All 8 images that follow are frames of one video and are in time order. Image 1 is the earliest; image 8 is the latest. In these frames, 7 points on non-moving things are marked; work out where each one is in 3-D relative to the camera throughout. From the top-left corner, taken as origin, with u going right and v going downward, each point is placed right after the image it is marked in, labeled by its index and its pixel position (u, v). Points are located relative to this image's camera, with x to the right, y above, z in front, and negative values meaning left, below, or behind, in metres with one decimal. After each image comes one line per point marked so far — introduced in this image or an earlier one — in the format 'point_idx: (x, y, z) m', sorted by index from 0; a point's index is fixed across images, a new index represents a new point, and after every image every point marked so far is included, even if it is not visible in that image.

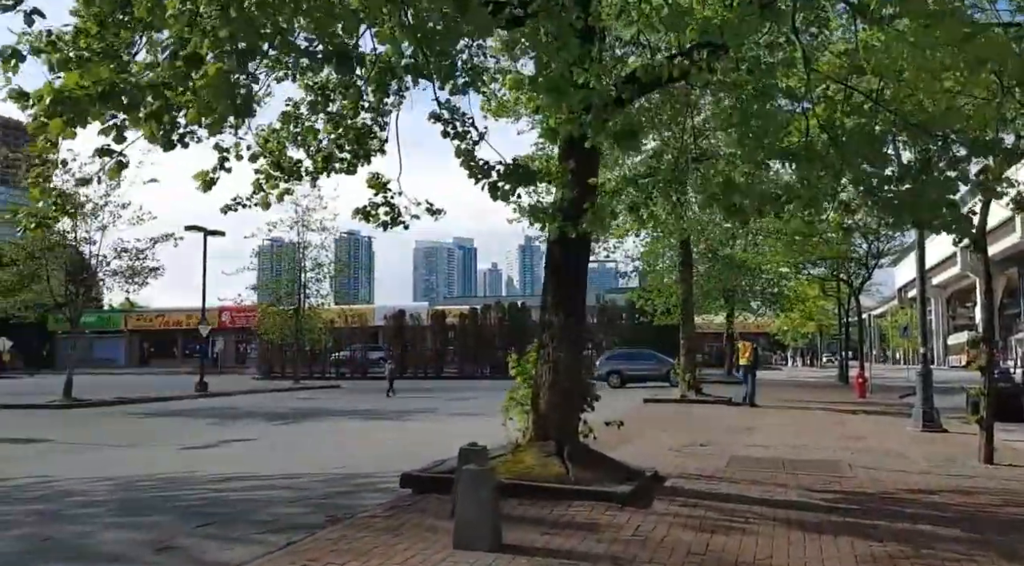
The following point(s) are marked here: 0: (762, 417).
0: (+5.0, -2.7, +18.2) m
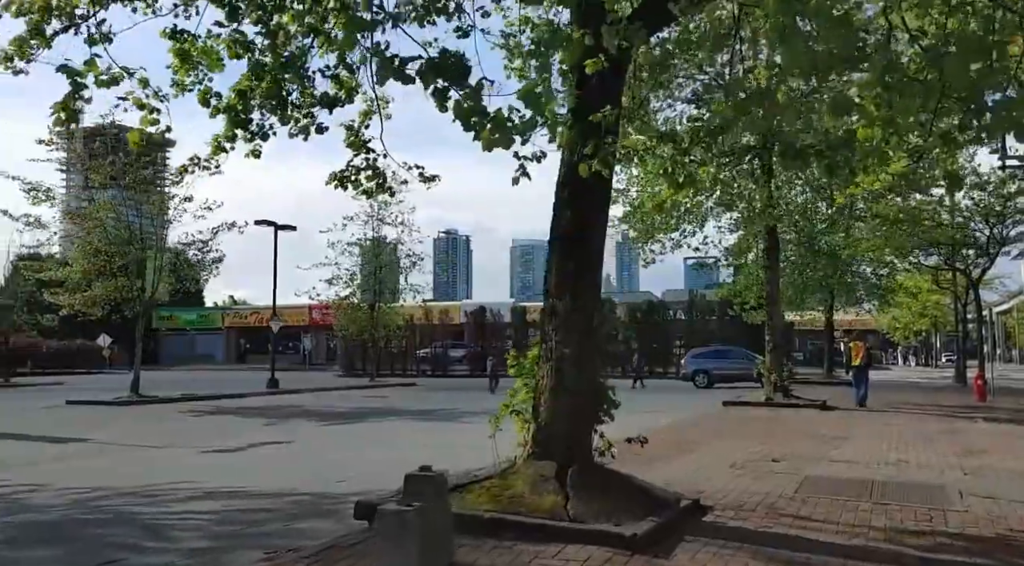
0: (+6.0, -2.4, +15.8) m
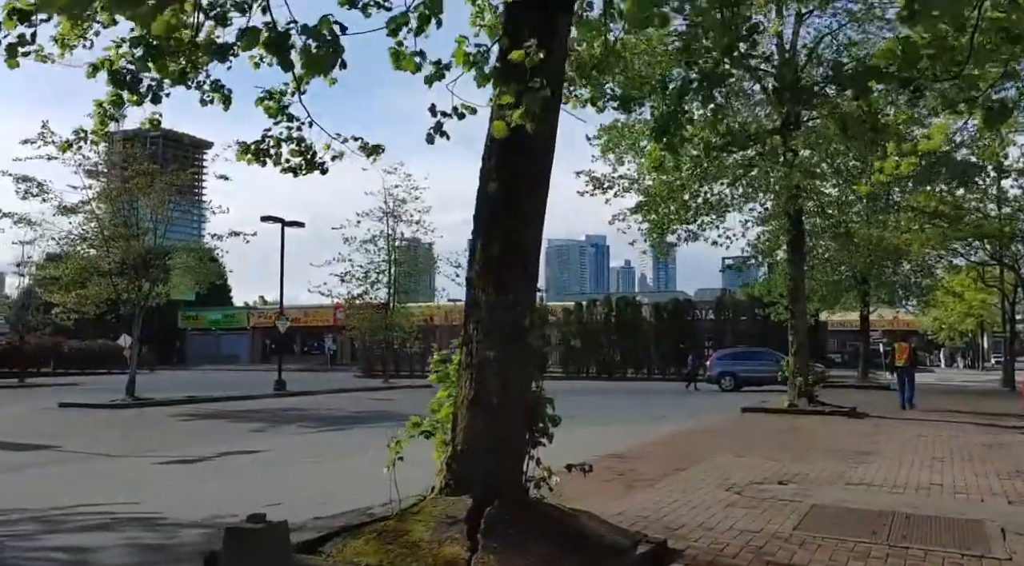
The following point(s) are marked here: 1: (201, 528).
0: (+5.9, -2.3, +14.1) m
1: (-2.6, -2.0, +7.5) m
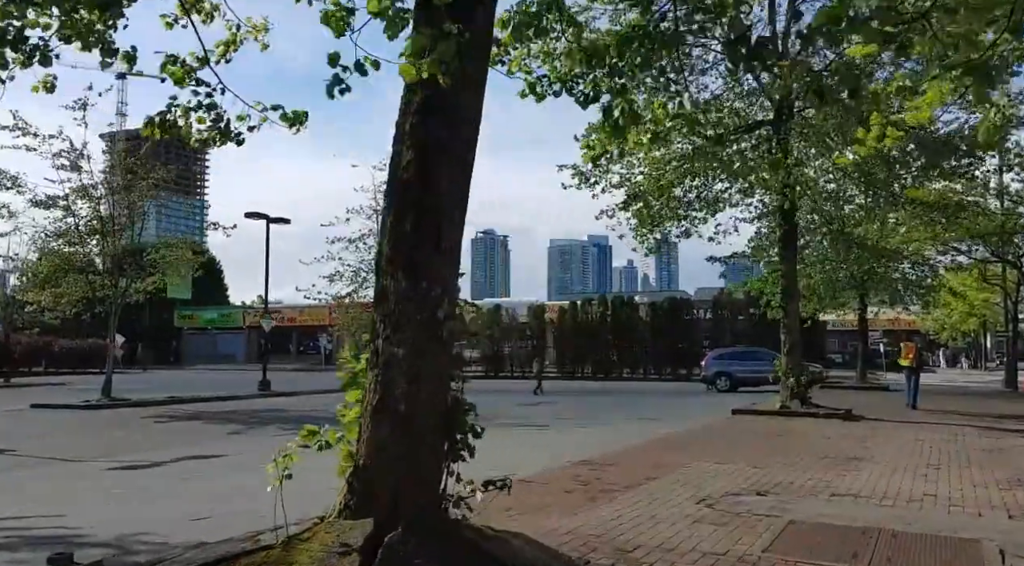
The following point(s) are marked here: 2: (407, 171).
0: (+5.5, -2.3, +13.3) m
1: (-3.0, -1.9, +6.7) m
2: (-0.5, +0.6, +4.6) m
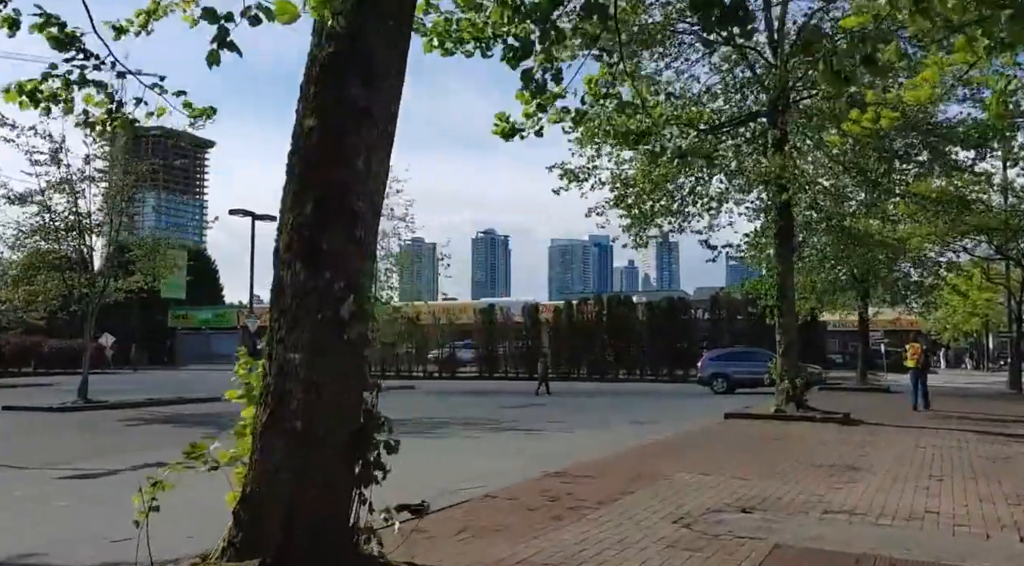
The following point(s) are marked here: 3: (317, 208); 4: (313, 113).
0: (+5.2, -2.2, +12.6) m
1: (-3.3, -1.9, +6.0) m
2: (-0.9, +0.6, +3.9) m
3: (-0.8, +0.3, +3.8) m
4: (-0.8, +0.7, +3.9) m
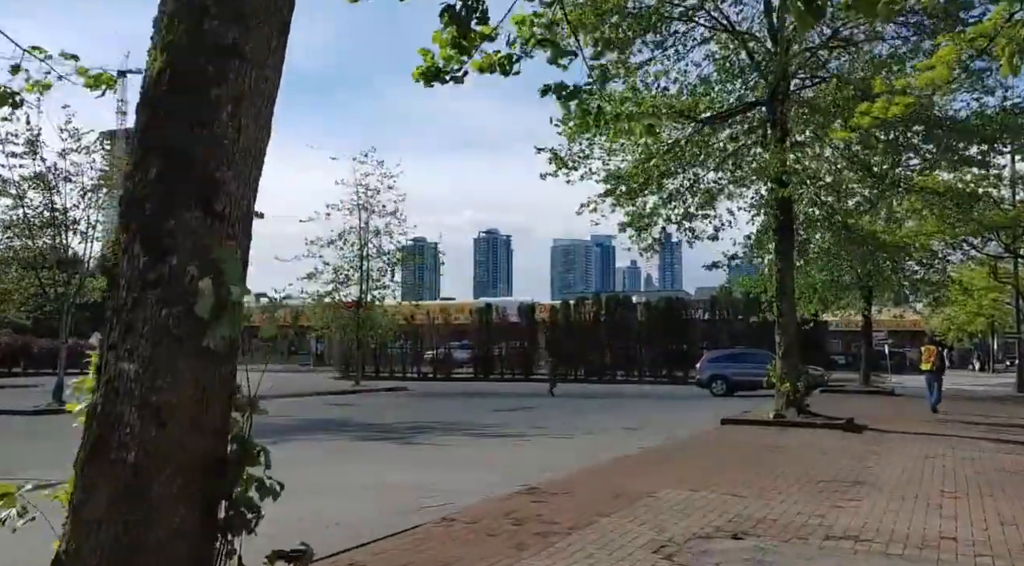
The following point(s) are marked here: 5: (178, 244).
0: (+4.9, -2.2, +11.7) m
1: (-3.6, -1.9, +5.1) m
2: (-1.2, +0.6, +3.0) m
3: (-1.1, +0.3, +2.9) m
4: (-1.1, +0.7, +3.0) m
5: (-1.1, +0.1, +2.9) m
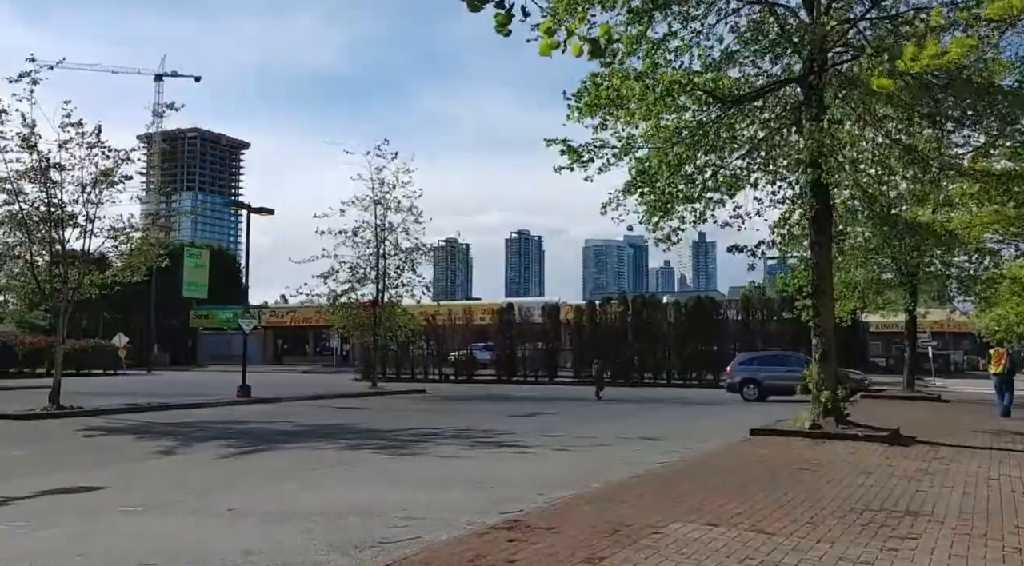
0: (+4.9, -2.1, +10.1) m
1: (-3.9, -1.8, +3.9) m
2: (-1.5, +0.7, +1.7) m
3: (-1.5, +0.4, +1.6) m
4: (-1.5, +0.8, +1.7) m
5: (-1.4, +0.2, +1.6) m
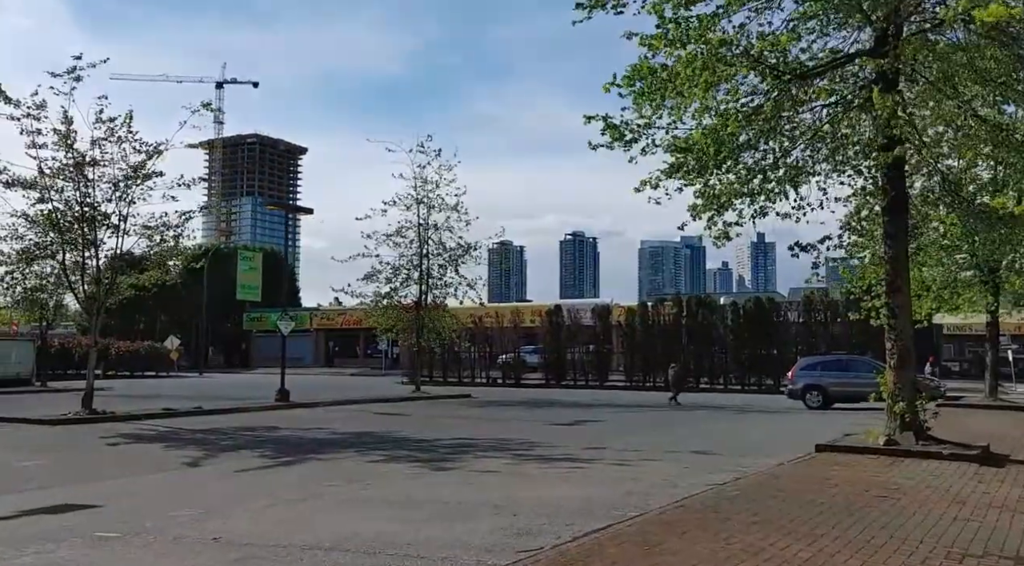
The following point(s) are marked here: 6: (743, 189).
0: (+5.1, -2.1, +8.6) m
1: (-3.9, -1.8, +2.9) m
2: (-1.7, +0.7, +0.5) m
3: (-1.7, +0.5, +0.5) m
4: (-1.7, +0.9, +0.6) m
5: (-1.6, +0.2, +0.4) m
6: (+3.9, +1.6, +15.5) m
